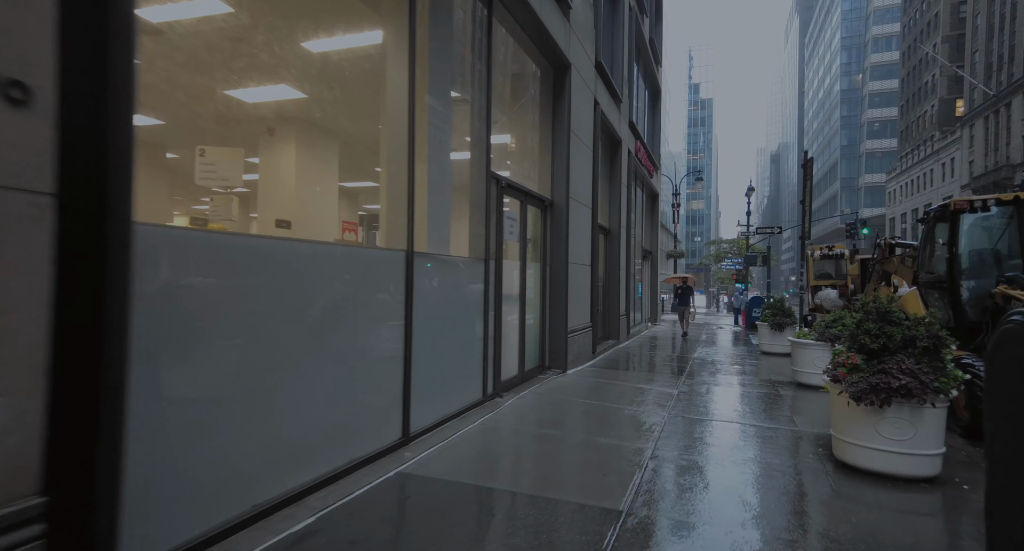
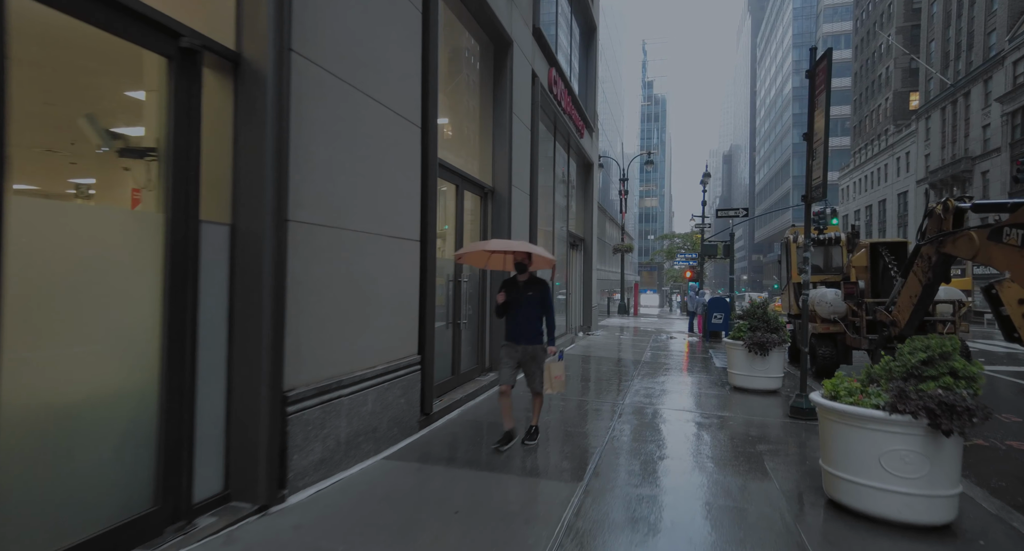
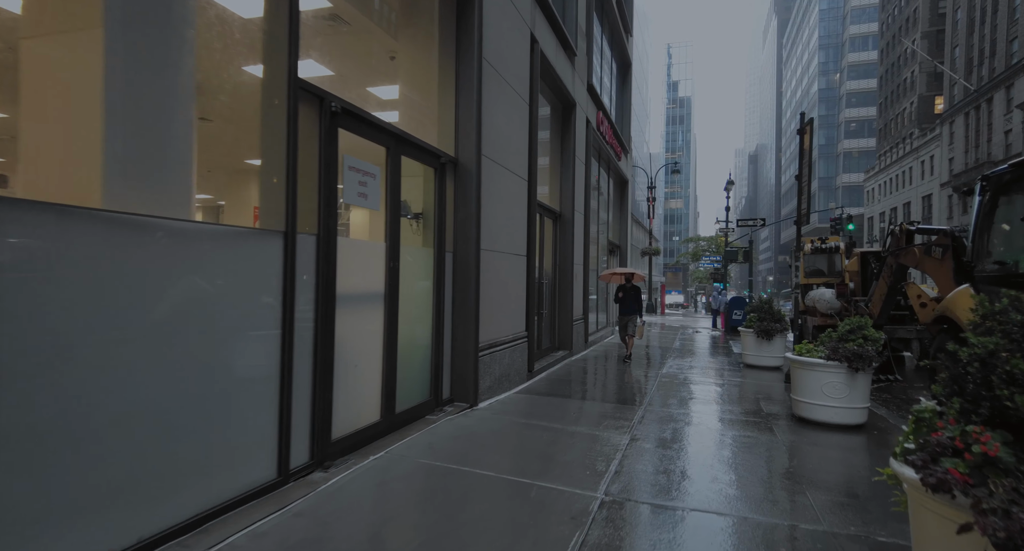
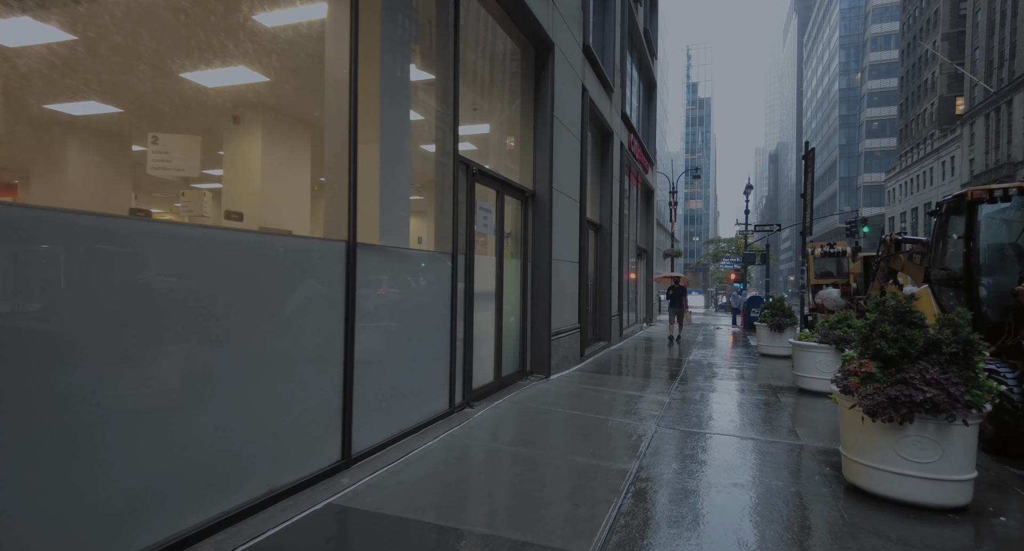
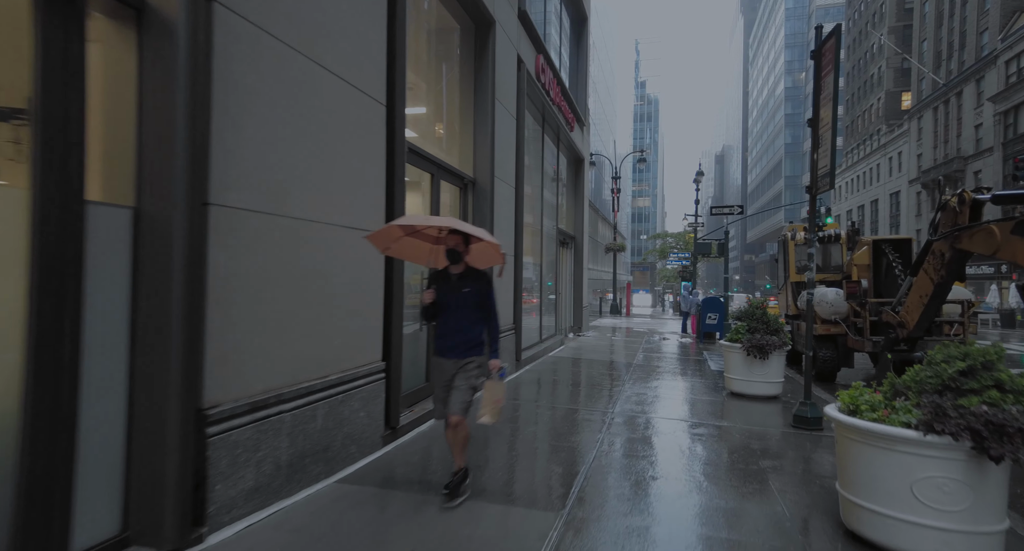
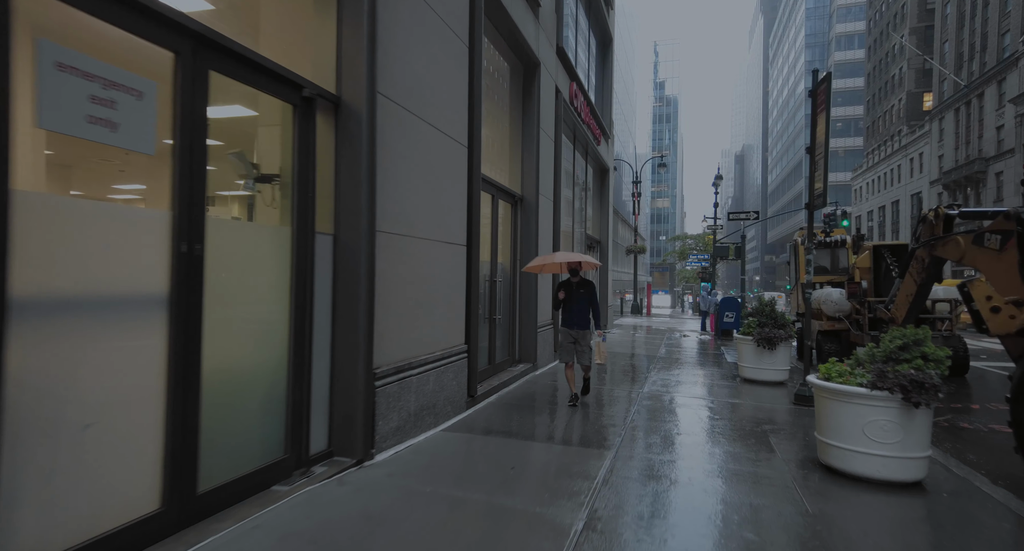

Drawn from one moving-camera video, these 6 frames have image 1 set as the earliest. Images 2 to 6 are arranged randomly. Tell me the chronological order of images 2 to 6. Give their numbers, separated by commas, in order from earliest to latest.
4, 3, 6, 2, 5
